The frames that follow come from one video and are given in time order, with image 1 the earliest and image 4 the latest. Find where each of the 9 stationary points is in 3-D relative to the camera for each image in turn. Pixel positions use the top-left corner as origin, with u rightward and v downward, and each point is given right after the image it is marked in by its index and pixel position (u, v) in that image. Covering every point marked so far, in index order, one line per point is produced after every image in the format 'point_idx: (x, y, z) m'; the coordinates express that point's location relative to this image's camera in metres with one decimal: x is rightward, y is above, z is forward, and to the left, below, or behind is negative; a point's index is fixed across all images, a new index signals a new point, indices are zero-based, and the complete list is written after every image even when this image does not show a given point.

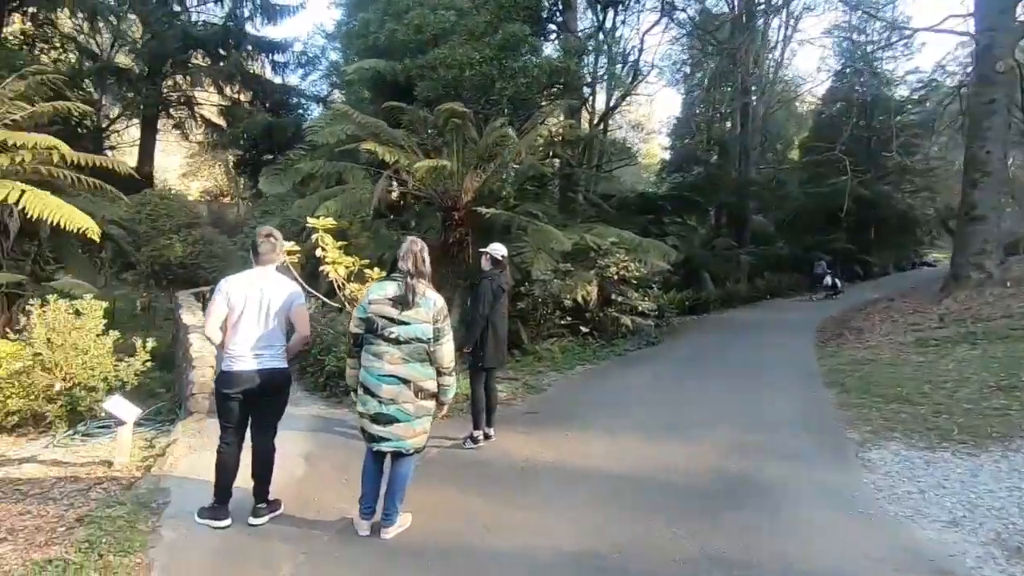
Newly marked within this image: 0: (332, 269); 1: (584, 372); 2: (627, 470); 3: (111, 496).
0: (-2.0, +0.2, +6.0) m
1: (+1.1, -1.2, +8.0) m
2: (+0.9, -1.4, +4.2) m
3: (-2.7, -1.4, +3.6) m
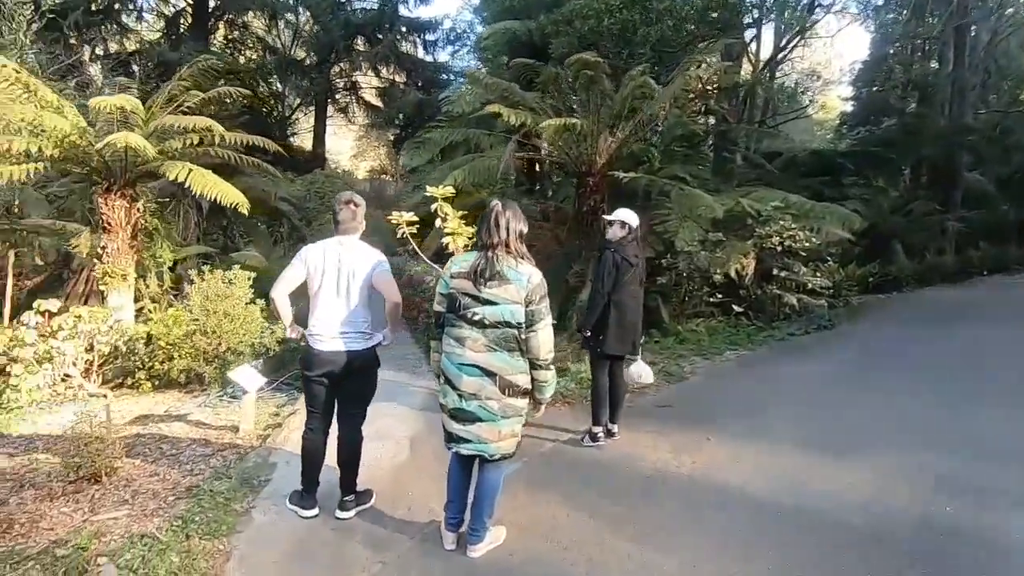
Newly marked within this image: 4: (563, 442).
0: (-0.6, +0.5, +5.7) m
1: (+2.9, -0.9, +6.9) m
2: (+1.6, -1.2, +3.3) m
3: (-1.9, -1.2, +3.6) m
4: (+0.4, -1.2, +4.1) m
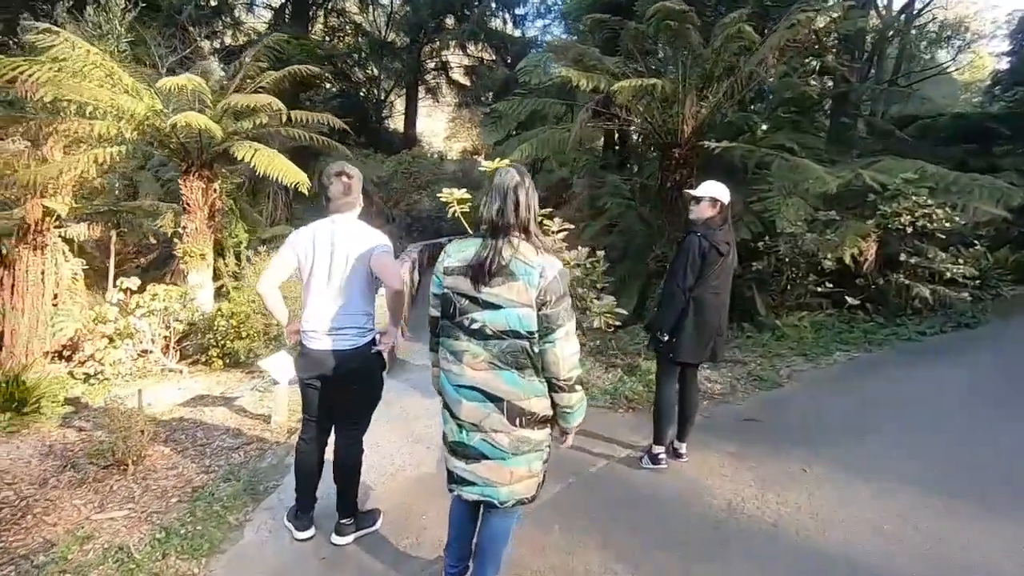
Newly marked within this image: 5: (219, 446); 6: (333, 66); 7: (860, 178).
0: (0.0, +0.7, +5.2) m
1: (+3.6, -0.8, +5.8) m
2: (+1.8, -1.2, +2.4) m
3: (-1.7, -1.1, +3.4) m
4: (+0.7, -1.1, +3.5) m
5: (-2.0, -1.1, +3.7) m
6: (-5.3, +6.7, +16.4) m
7: (+4.3, +1.3, +6.6) m
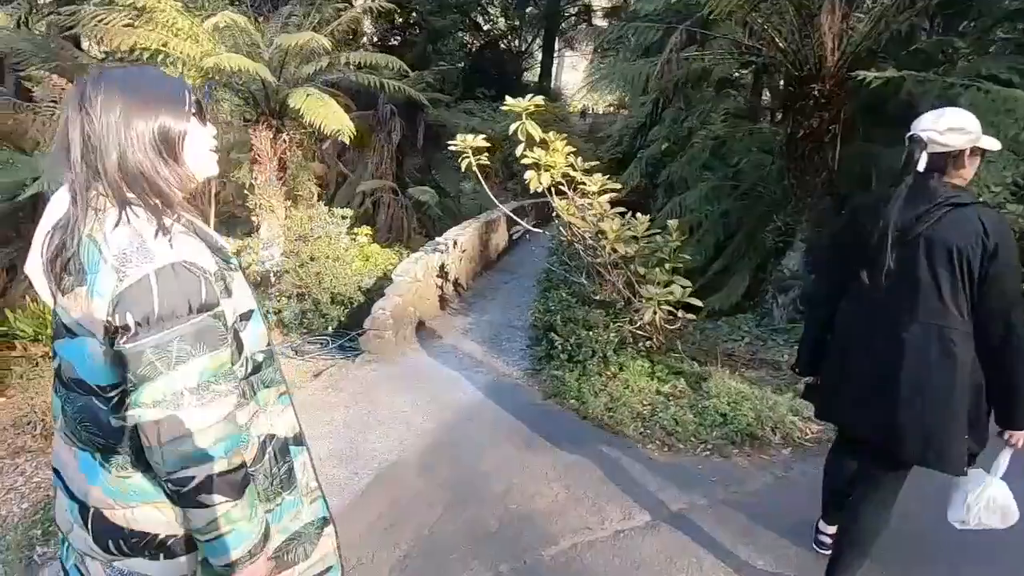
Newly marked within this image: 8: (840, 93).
0: (+0.2, +0.8, +4.0) m
1: (+3.8, -0.8, +3.7) m
2: (+1.1, -1.3, +1.0) m
3: (-1.9, -0.9, +2.8) m
4: (+0.4, -1.1, +2.3) m
5: (-2.2, -0.9, +3.3) m
6: (-1.6, +8.0, +15.6) m
7: (+4.8, +1.3, +4.2) m
8: (+3.1, +1.9, +5.1) m
